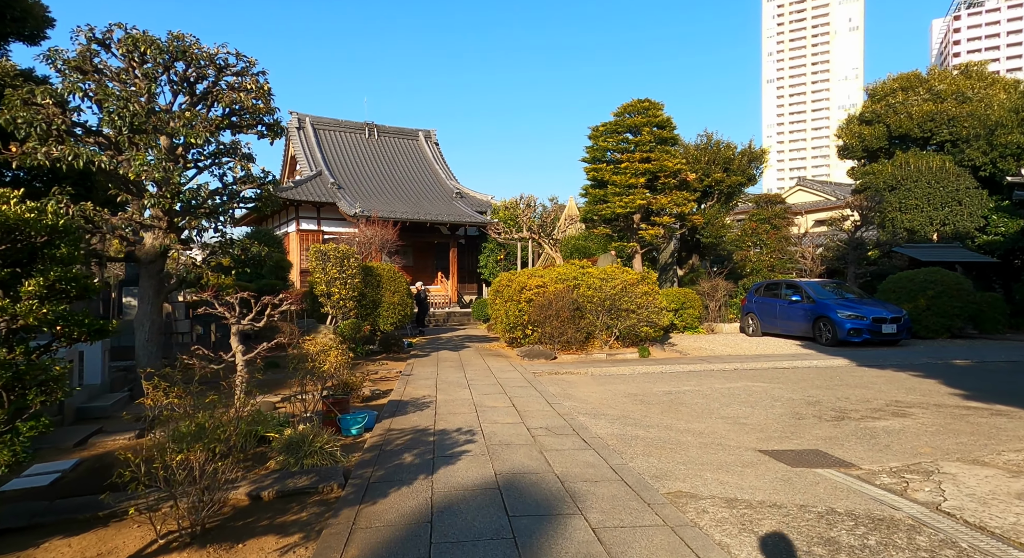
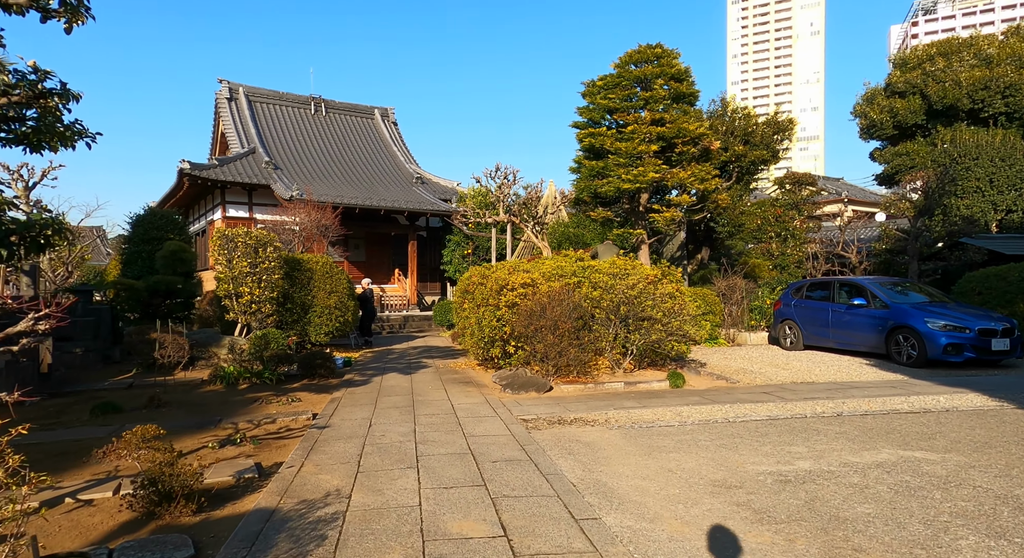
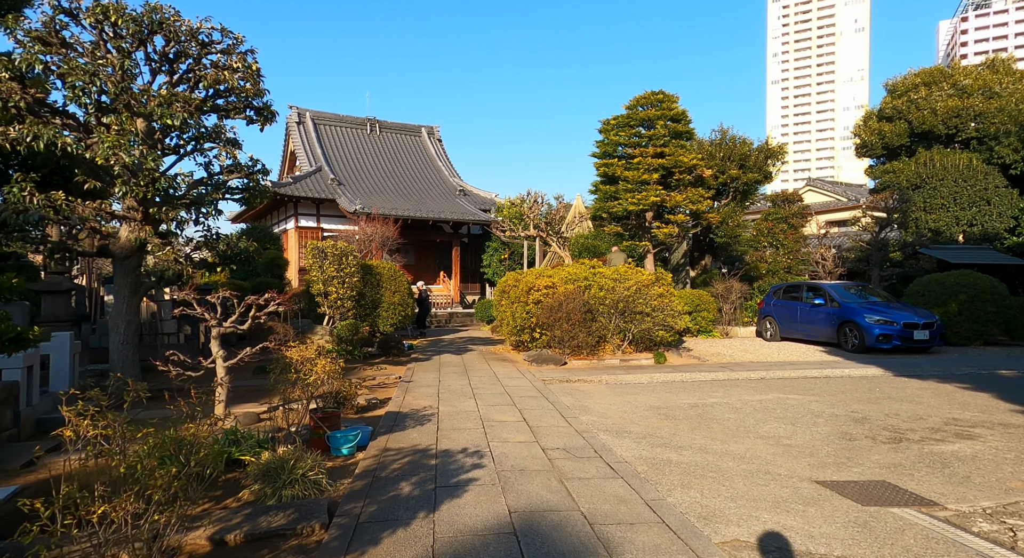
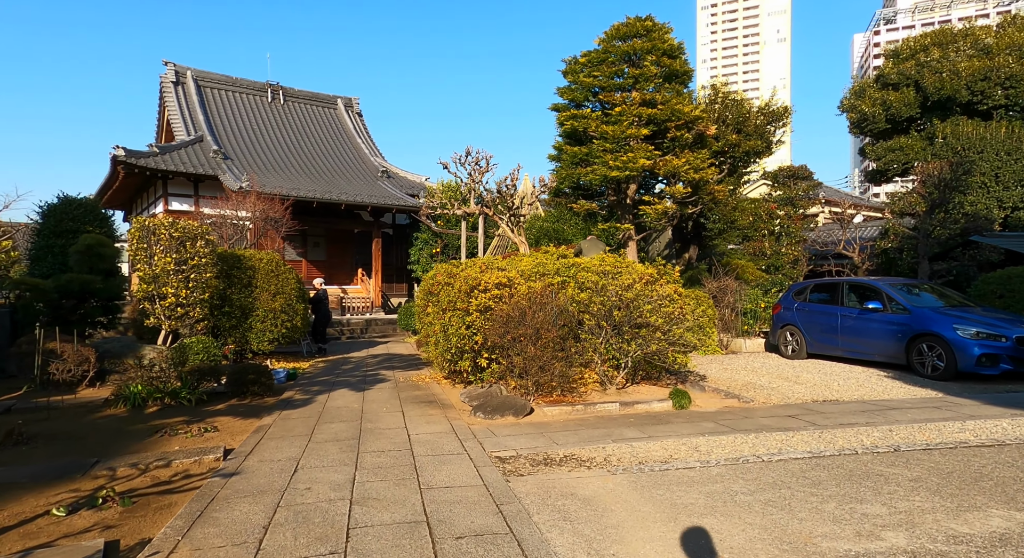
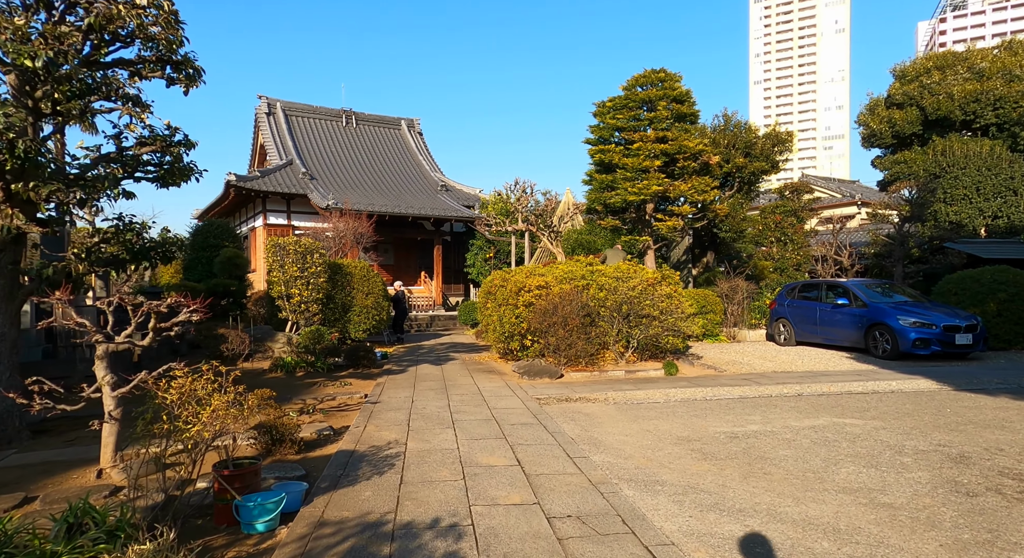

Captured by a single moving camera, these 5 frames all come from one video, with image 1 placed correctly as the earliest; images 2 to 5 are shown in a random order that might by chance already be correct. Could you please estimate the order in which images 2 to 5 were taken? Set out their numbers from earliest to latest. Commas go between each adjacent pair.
3, 5, 2, 4
